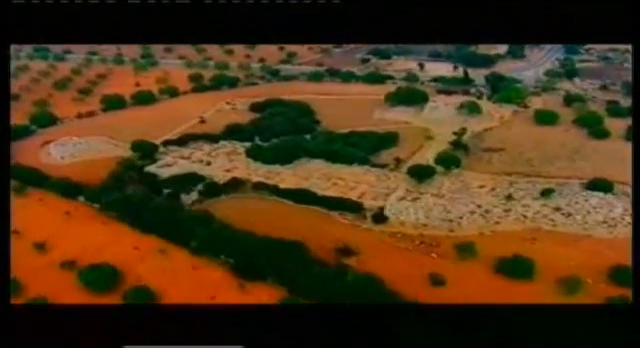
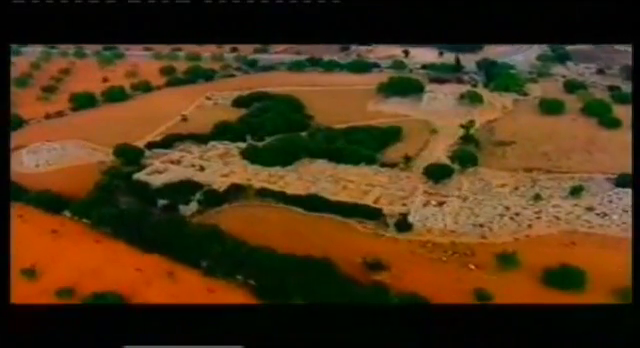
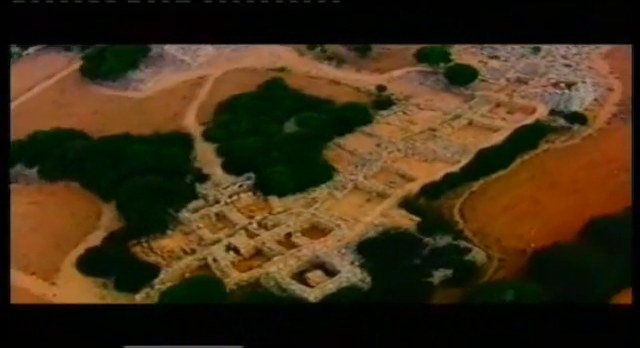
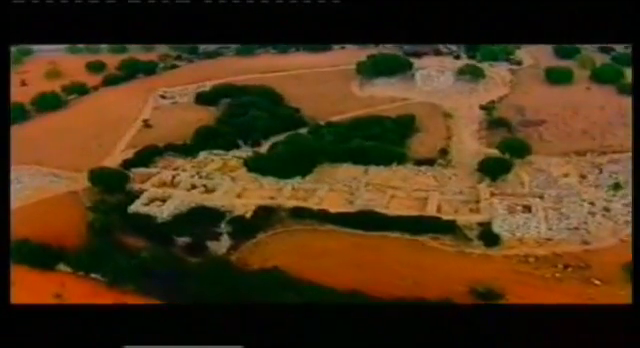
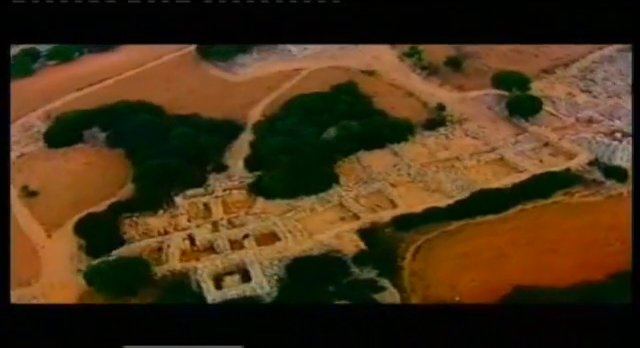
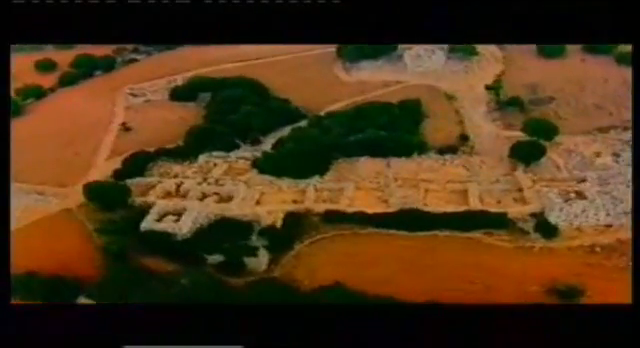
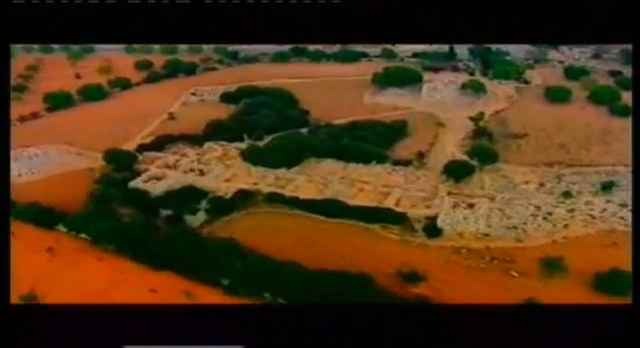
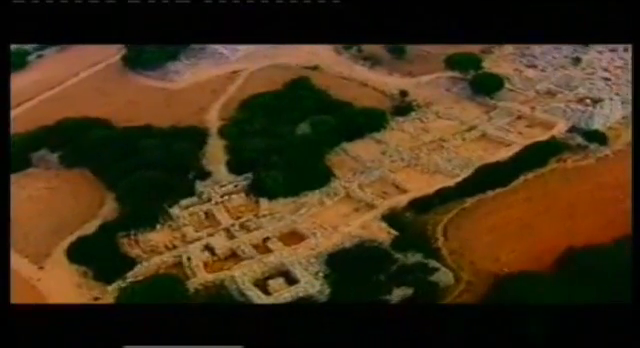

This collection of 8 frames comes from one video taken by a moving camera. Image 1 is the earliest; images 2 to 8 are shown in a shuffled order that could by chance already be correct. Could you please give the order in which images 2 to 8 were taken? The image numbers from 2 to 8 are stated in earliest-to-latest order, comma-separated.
2, 7, 4, 6, 5, 8, 3
